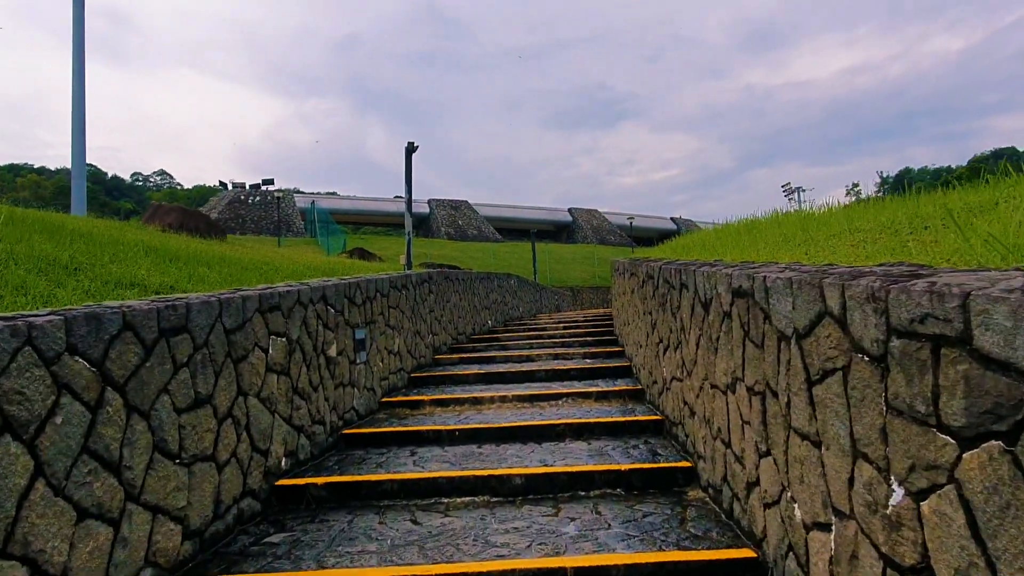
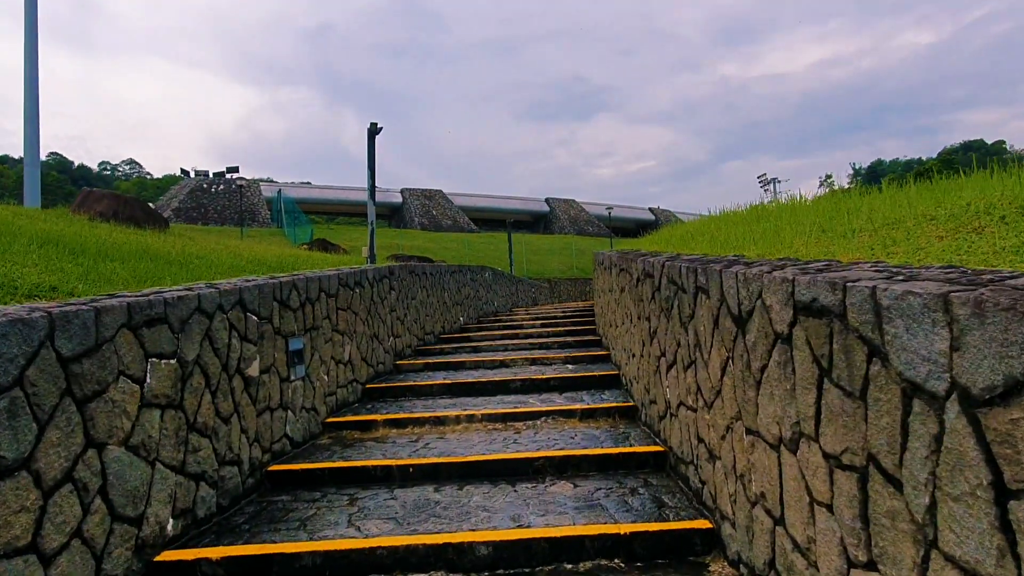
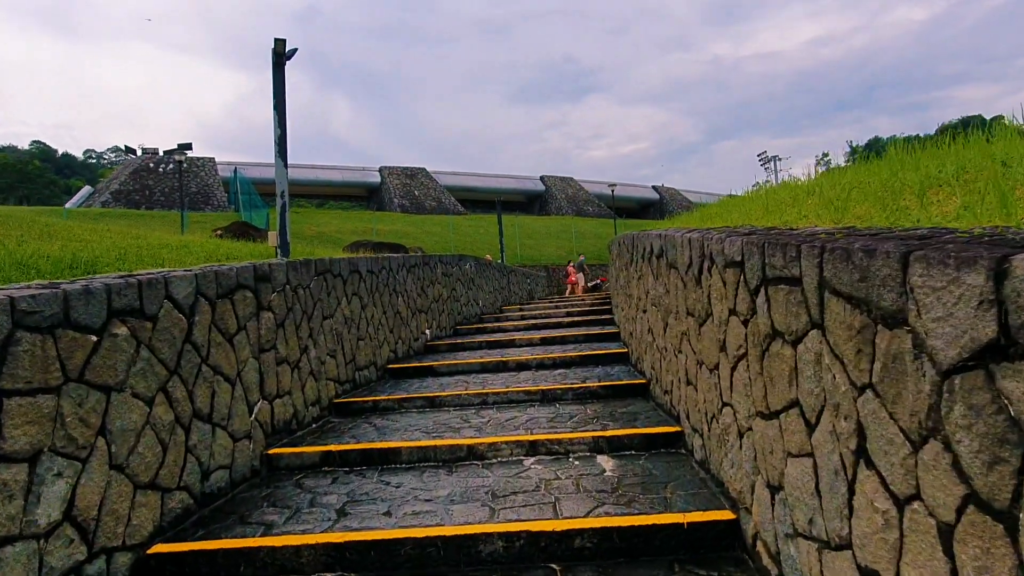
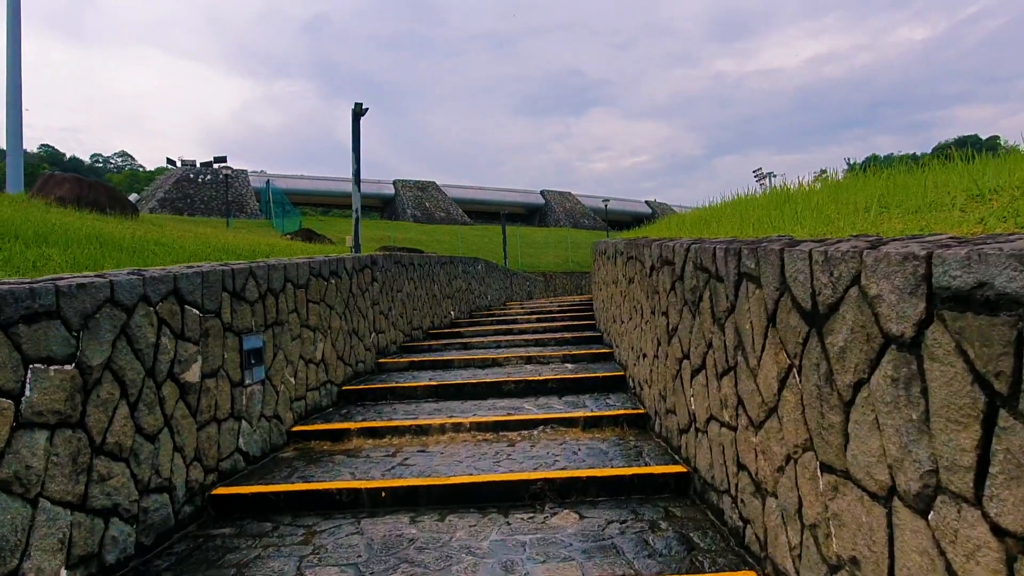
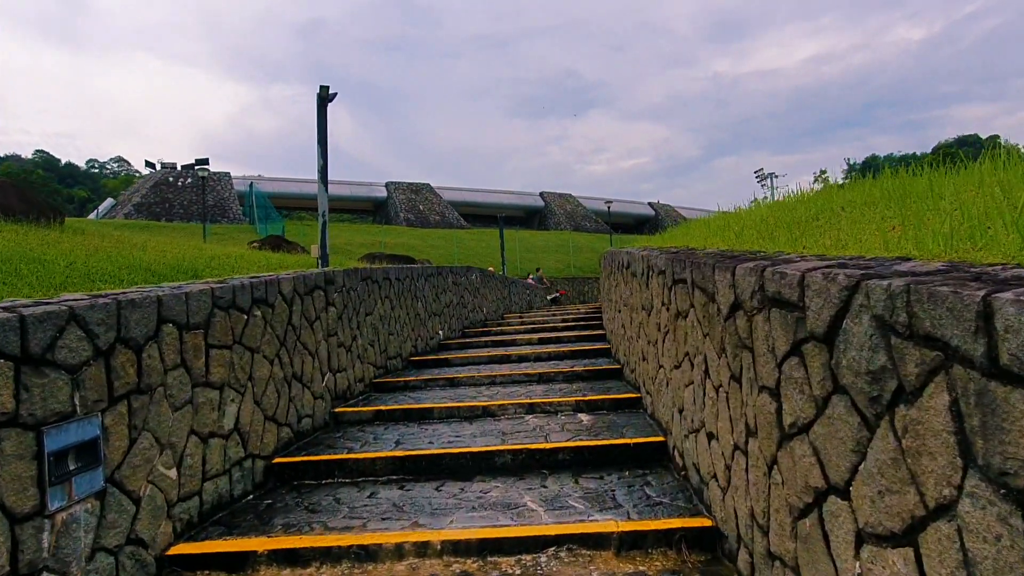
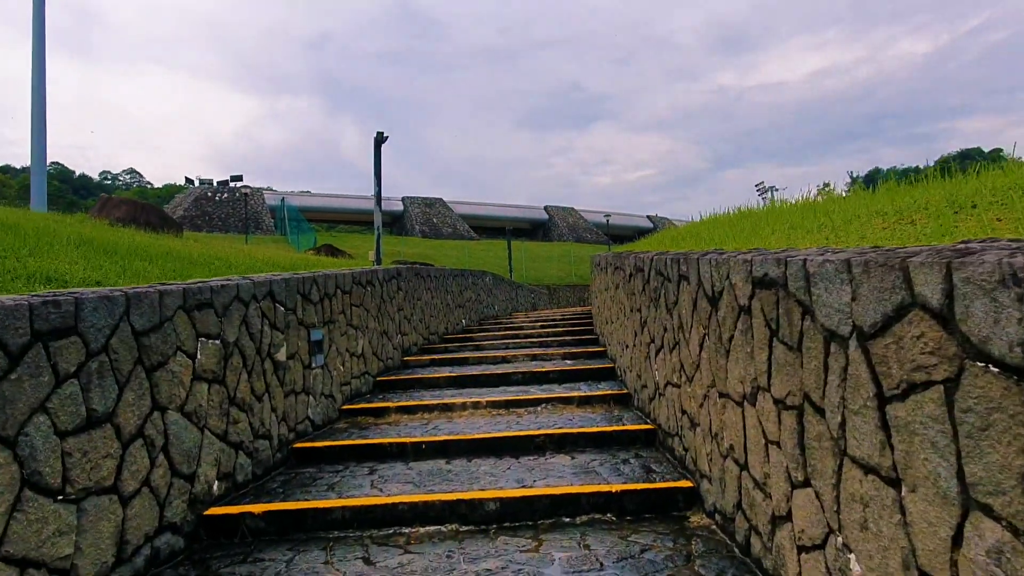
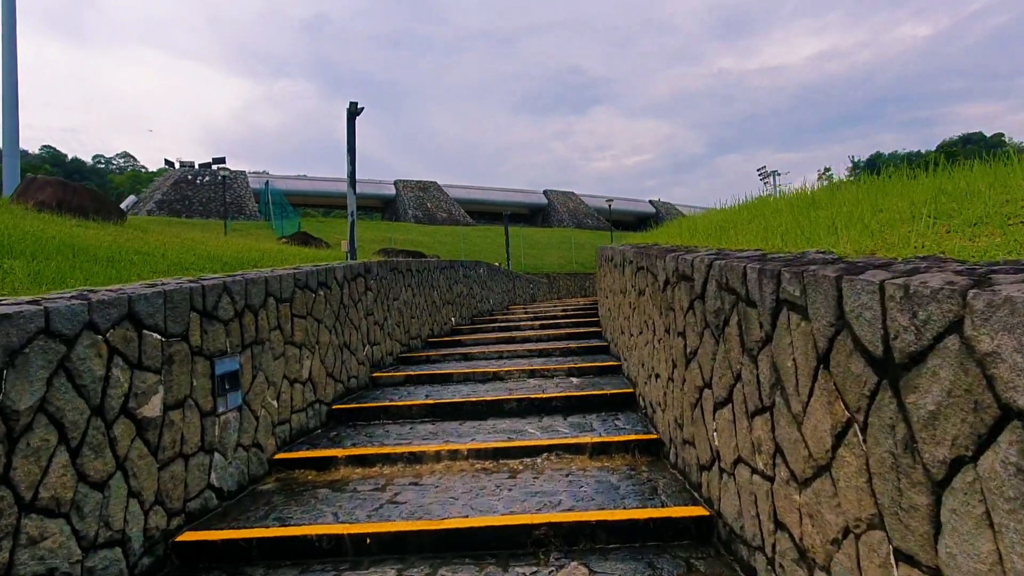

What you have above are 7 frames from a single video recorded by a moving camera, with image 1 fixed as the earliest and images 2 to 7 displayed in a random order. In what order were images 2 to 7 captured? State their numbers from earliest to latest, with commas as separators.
6, 2, 4, 7, 5, 3
